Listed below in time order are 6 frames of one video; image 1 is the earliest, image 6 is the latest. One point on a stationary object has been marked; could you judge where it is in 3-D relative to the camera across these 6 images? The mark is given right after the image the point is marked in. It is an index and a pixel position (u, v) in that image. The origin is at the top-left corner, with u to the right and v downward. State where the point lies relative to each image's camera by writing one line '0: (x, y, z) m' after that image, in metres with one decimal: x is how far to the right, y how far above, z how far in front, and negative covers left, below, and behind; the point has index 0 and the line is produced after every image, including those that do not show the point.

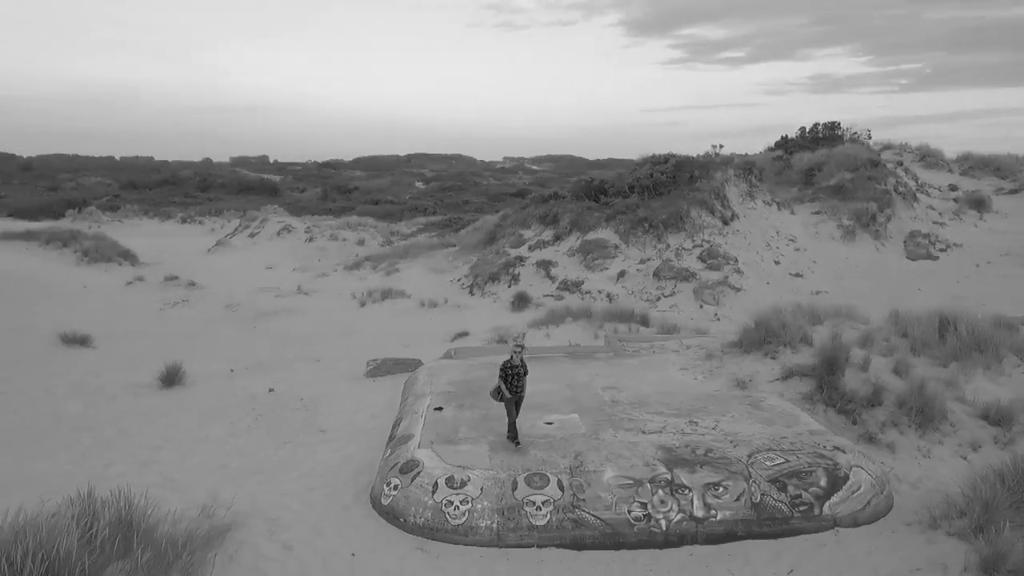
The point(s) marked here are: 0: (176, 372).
0: (-3.1, -0.8, +7.5) m
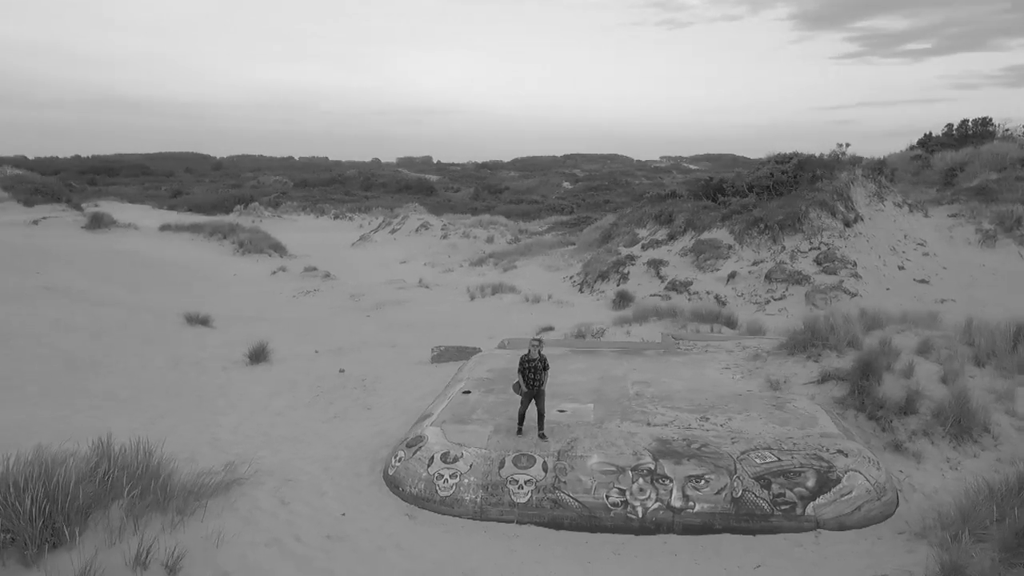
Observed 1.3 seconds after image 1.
0: (-2.6, -0.6, +8.3) m
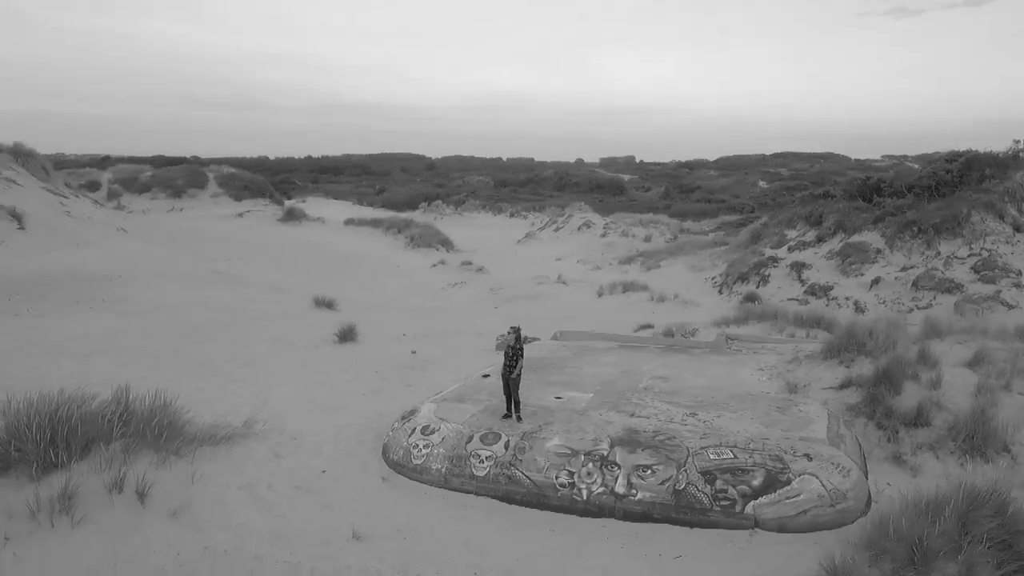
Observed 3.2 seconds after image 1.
0: (-1.8, -0.5, +9.2) m
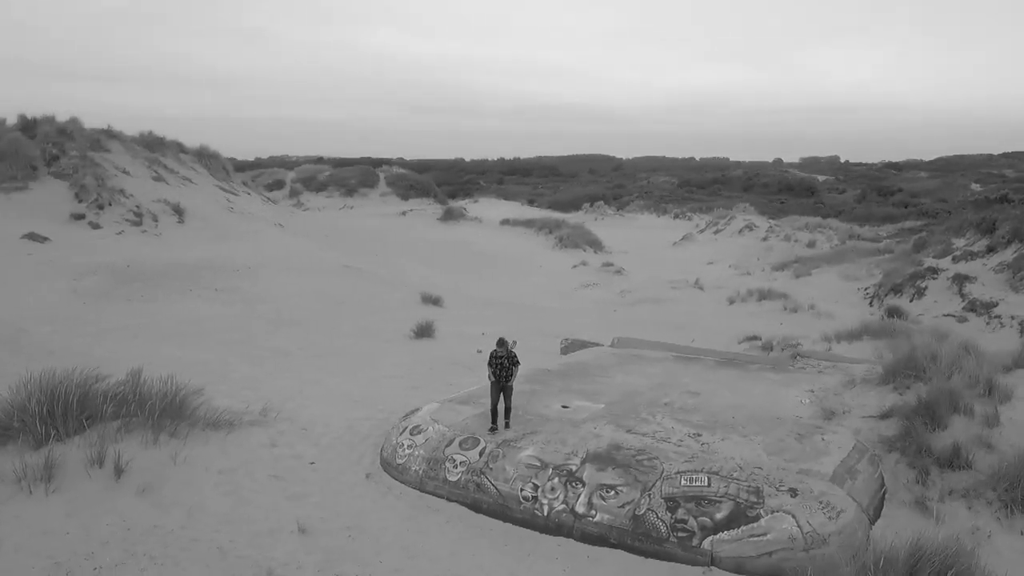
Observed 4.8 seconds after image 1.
0: (-1.0, -0.5, +9.4) m
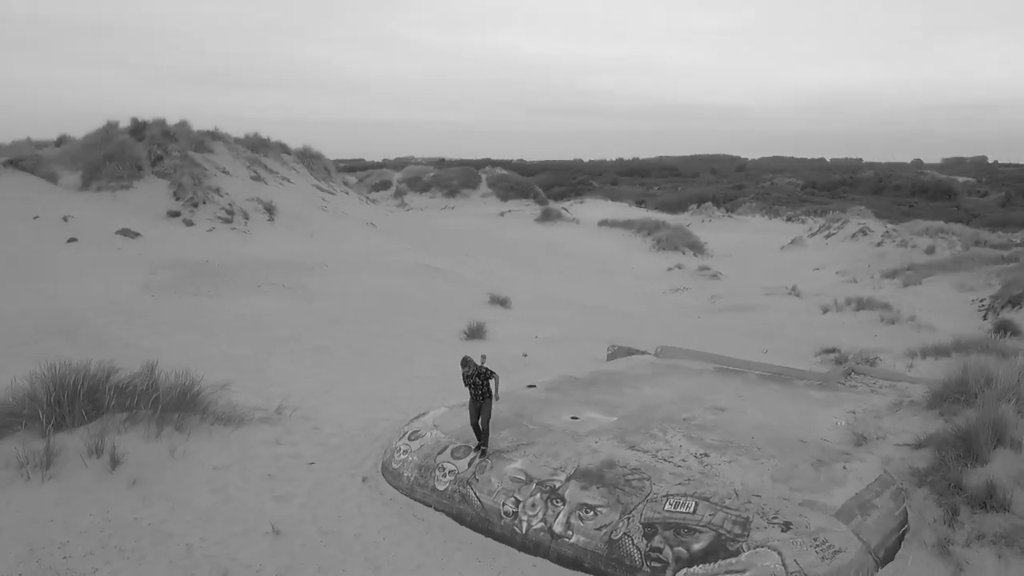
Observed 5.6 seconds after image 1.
0: (-0.4, -0.5, +9.2) m
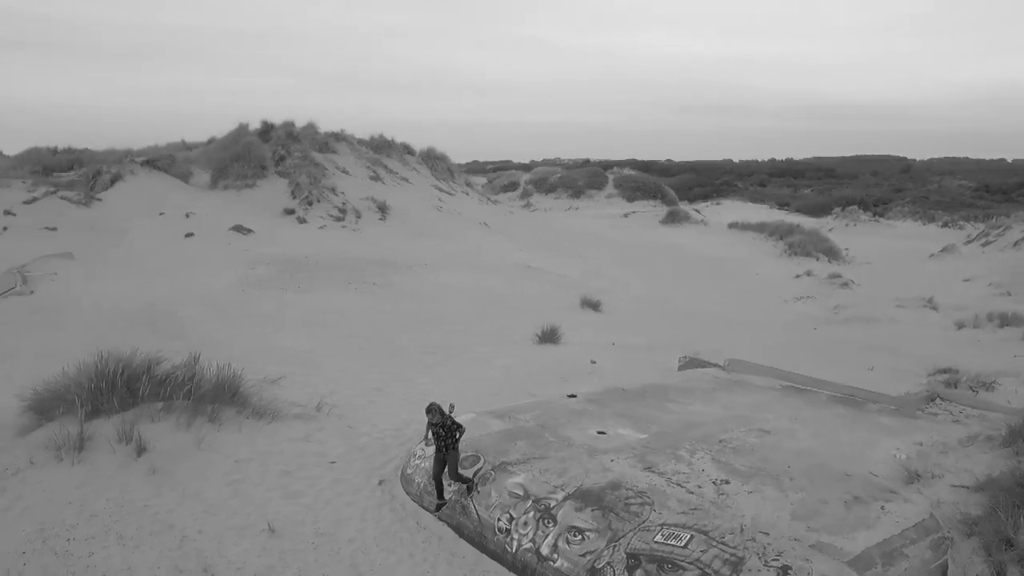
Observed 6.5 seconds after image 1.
0: (+0.5, -0.5, +9.0) m
